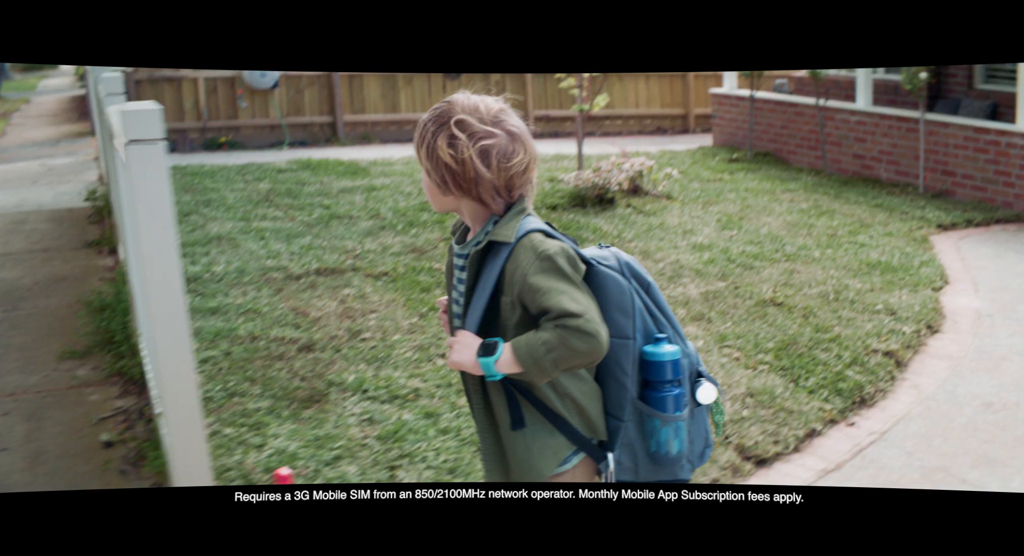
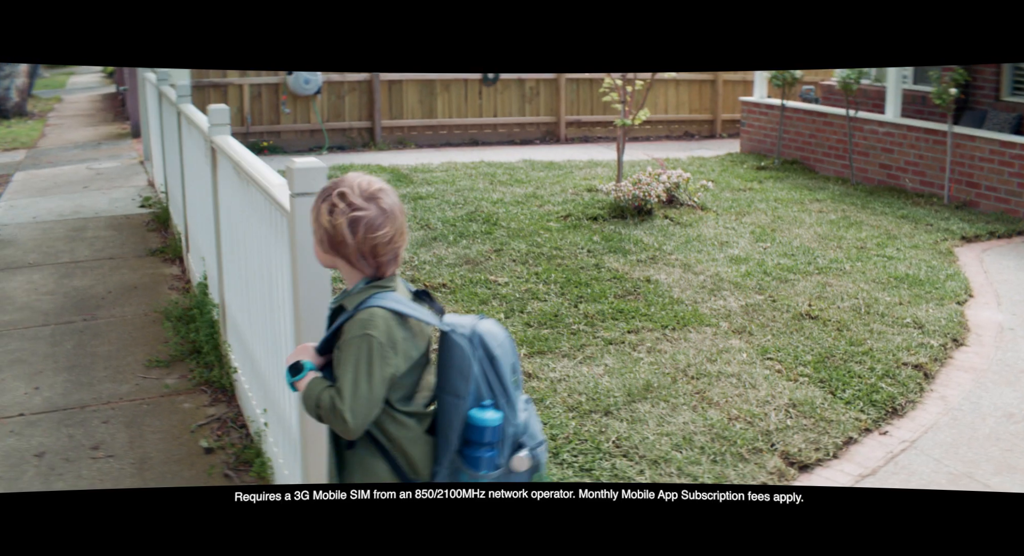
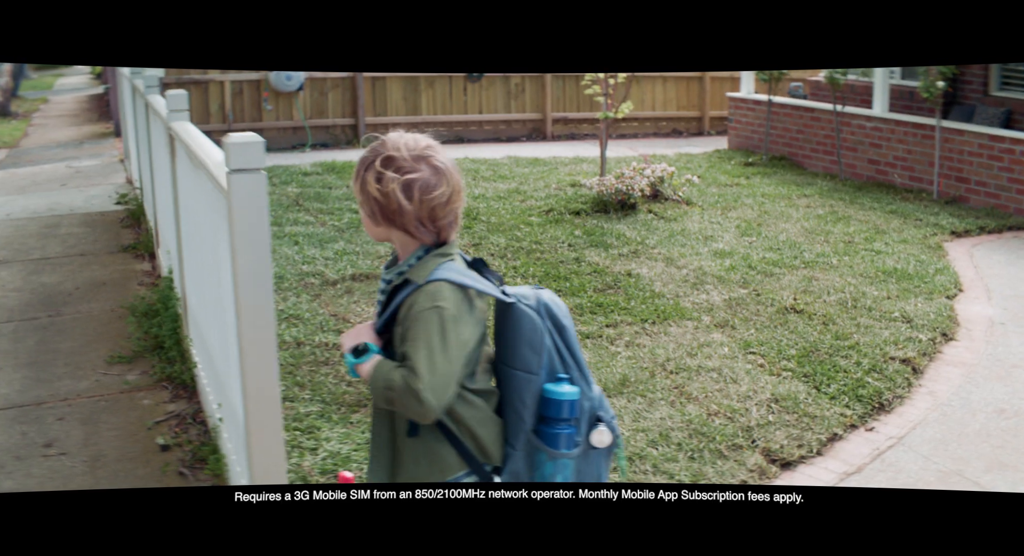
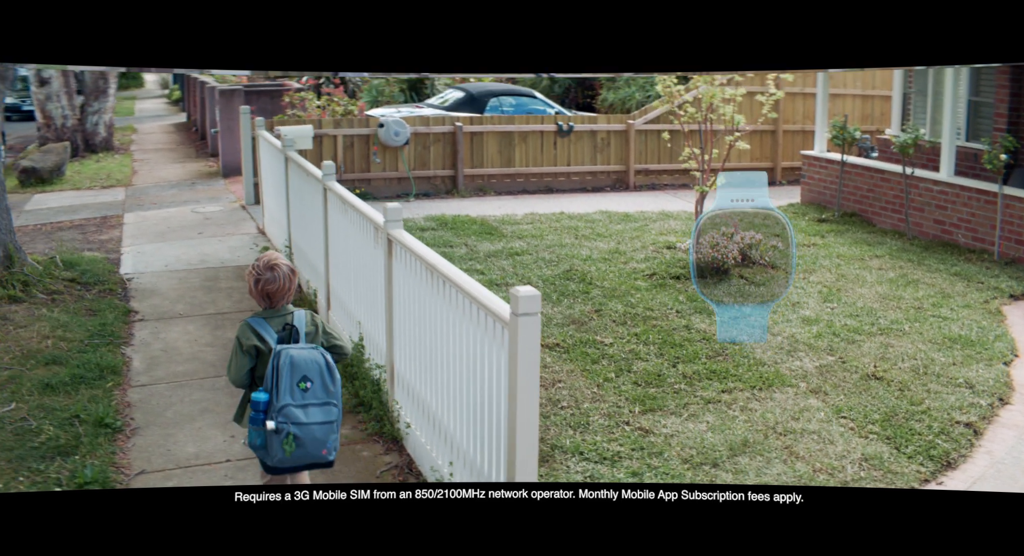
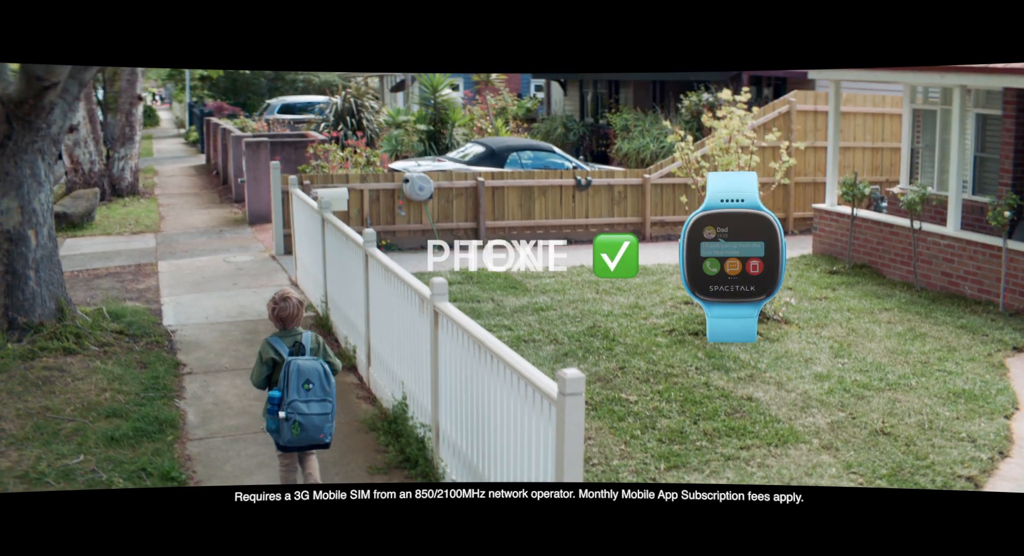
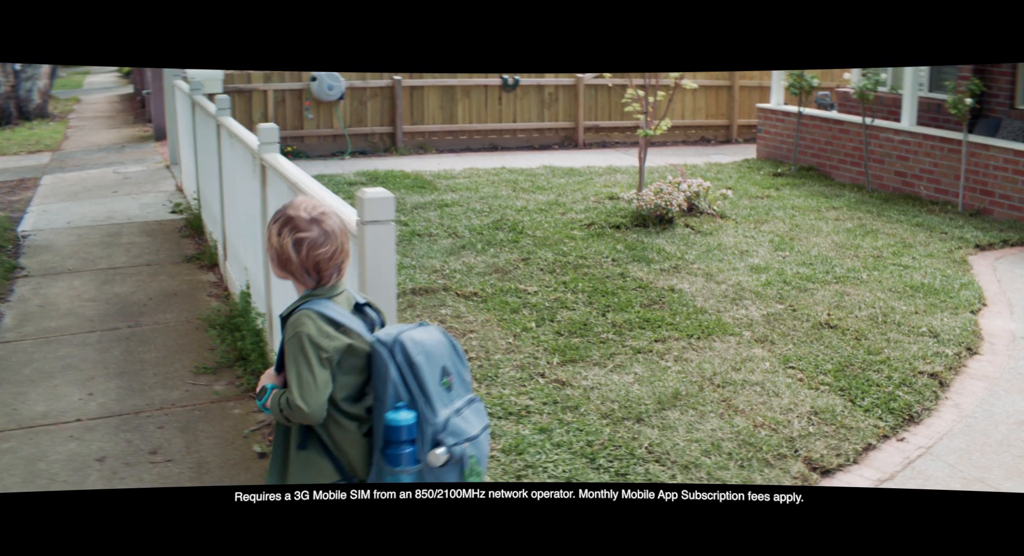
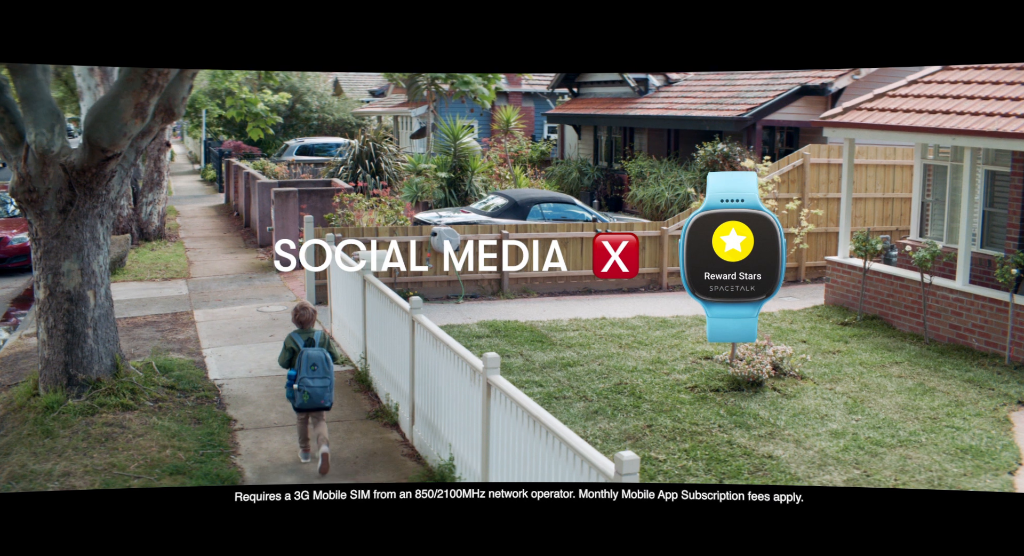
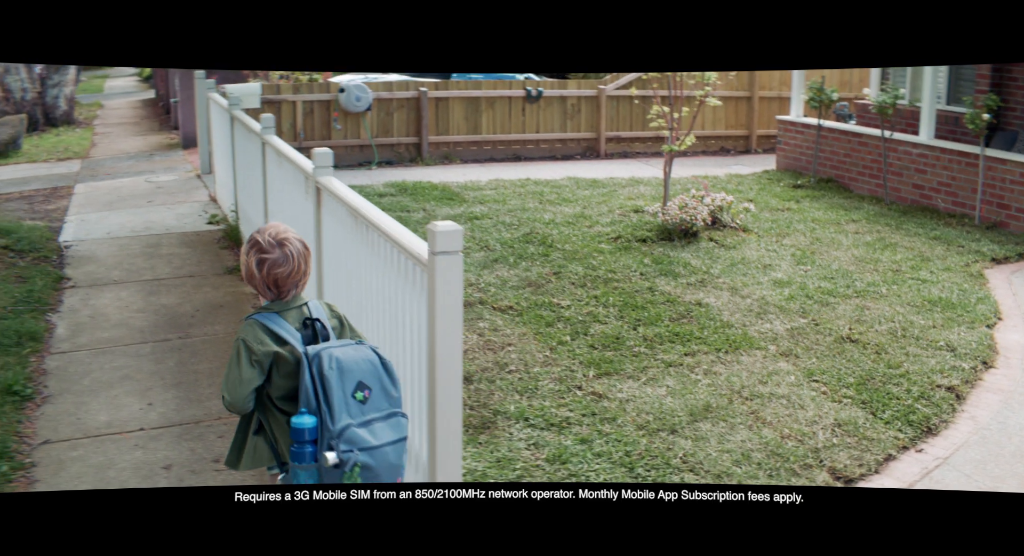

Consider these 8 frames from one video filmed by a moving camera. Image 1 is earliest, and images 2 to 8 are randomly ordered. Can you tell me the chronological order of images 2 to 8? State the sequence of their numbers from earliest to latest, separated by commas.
3, 2, 6, 8, 4, 5, 7
